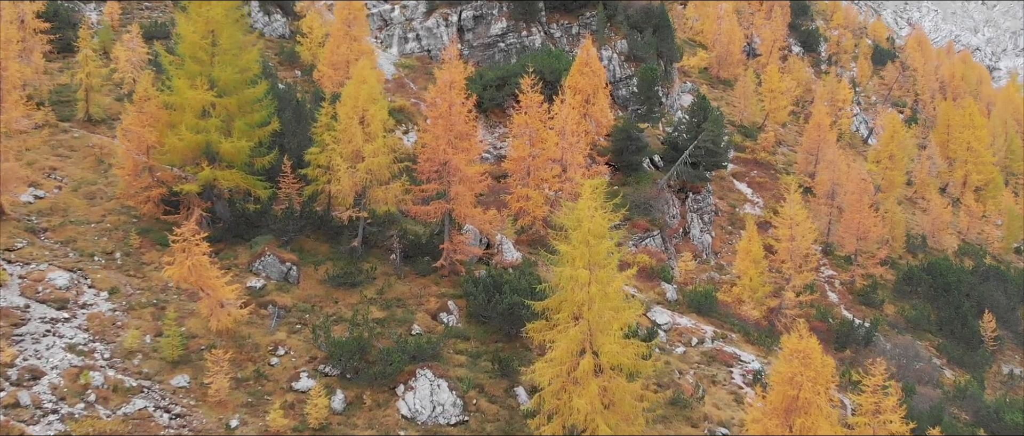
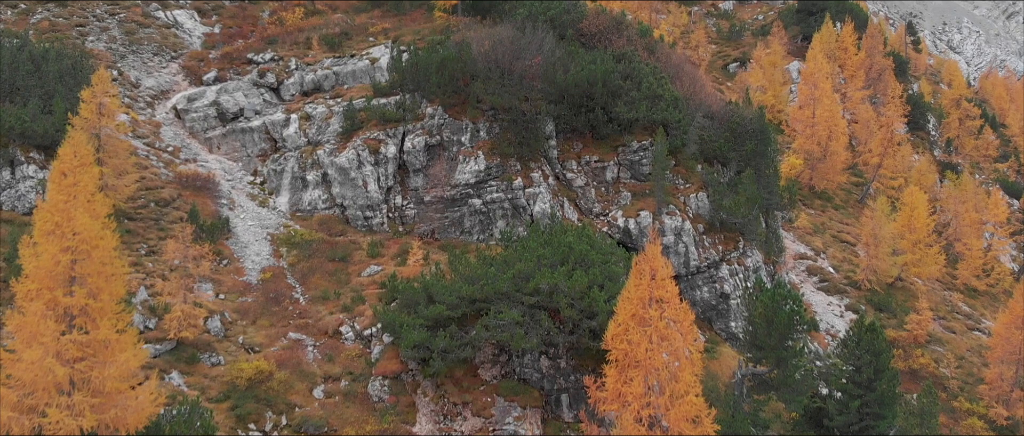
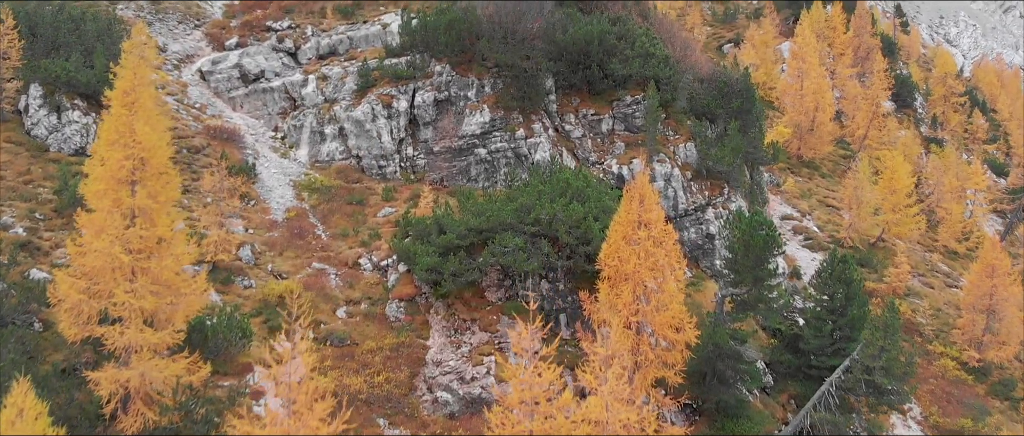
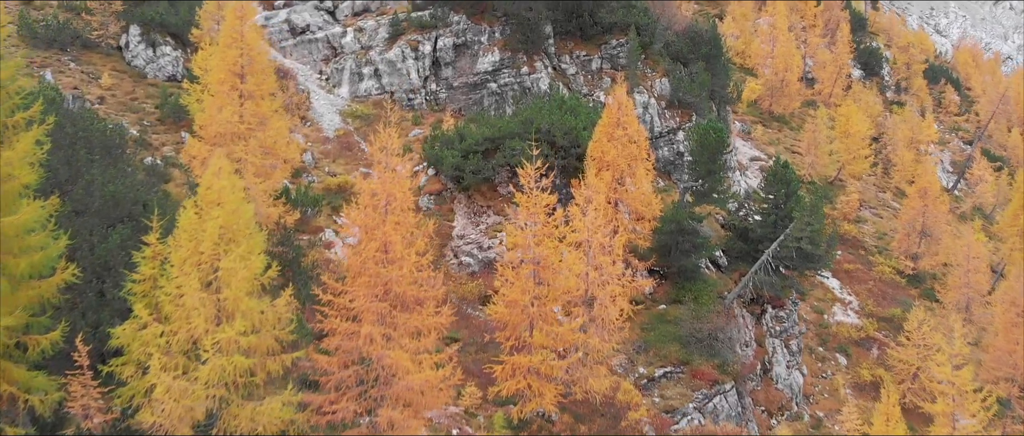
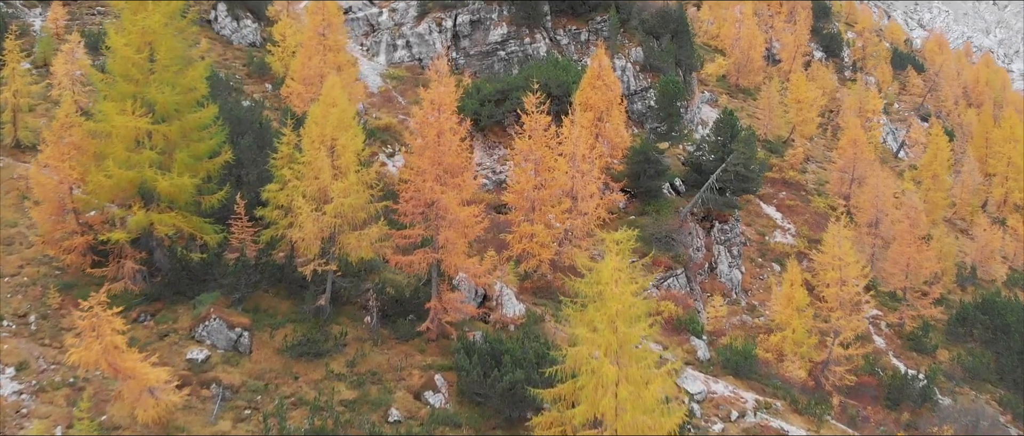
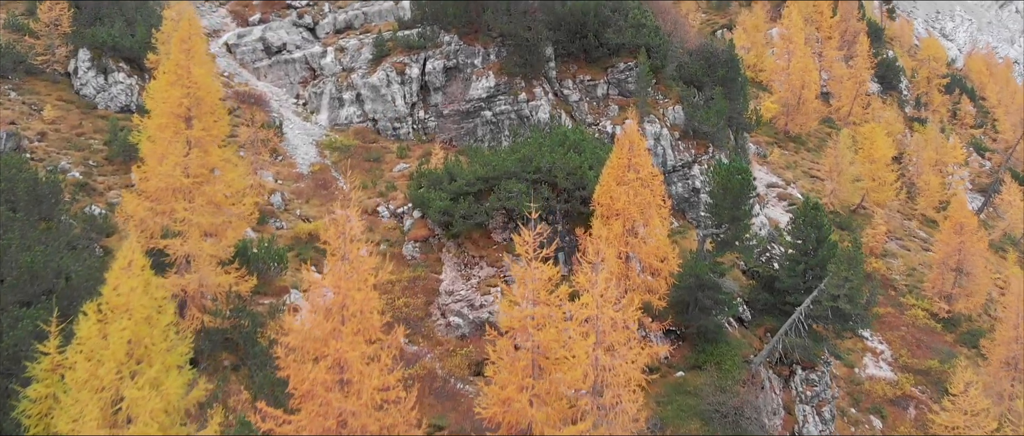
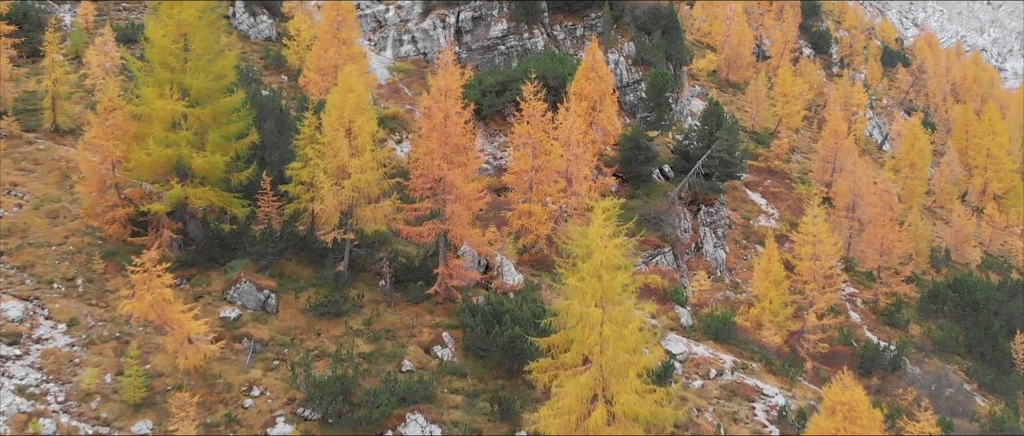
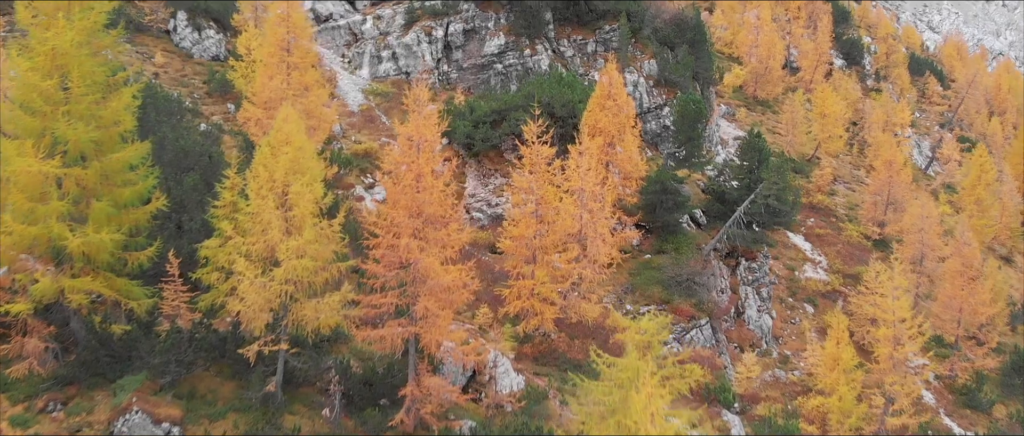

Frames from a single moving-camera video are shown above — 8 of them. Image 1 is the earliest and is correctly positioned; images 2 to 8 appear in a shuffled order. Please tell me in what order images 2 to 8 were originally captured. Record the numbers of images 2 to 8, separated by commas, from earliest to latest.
7, 5, 8, 4, 6, 3, 2
